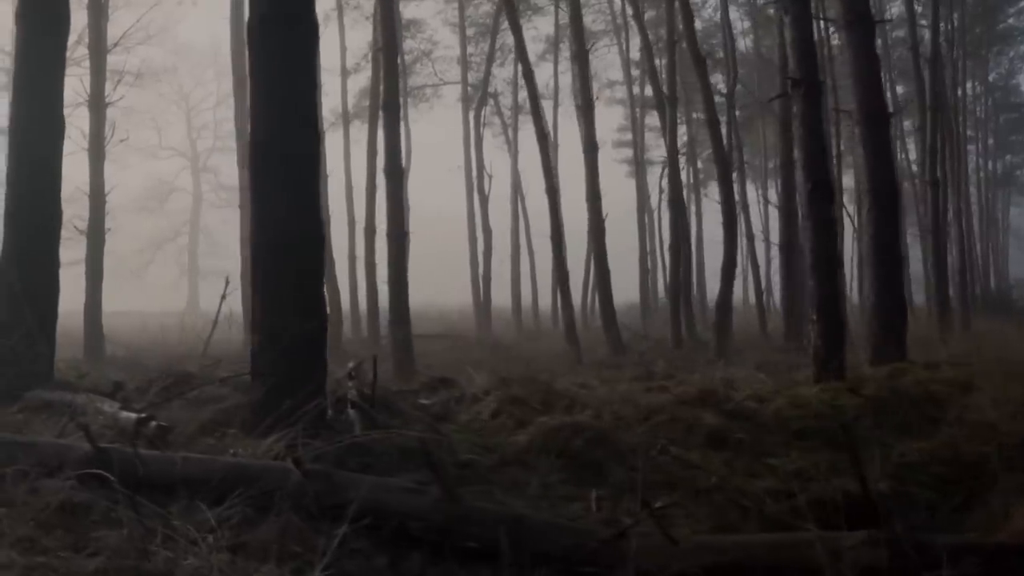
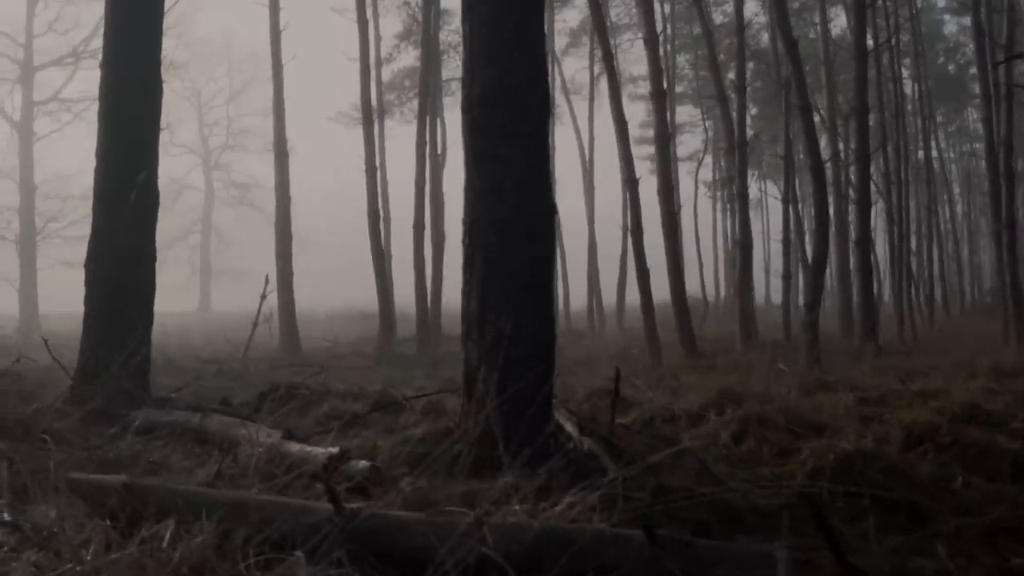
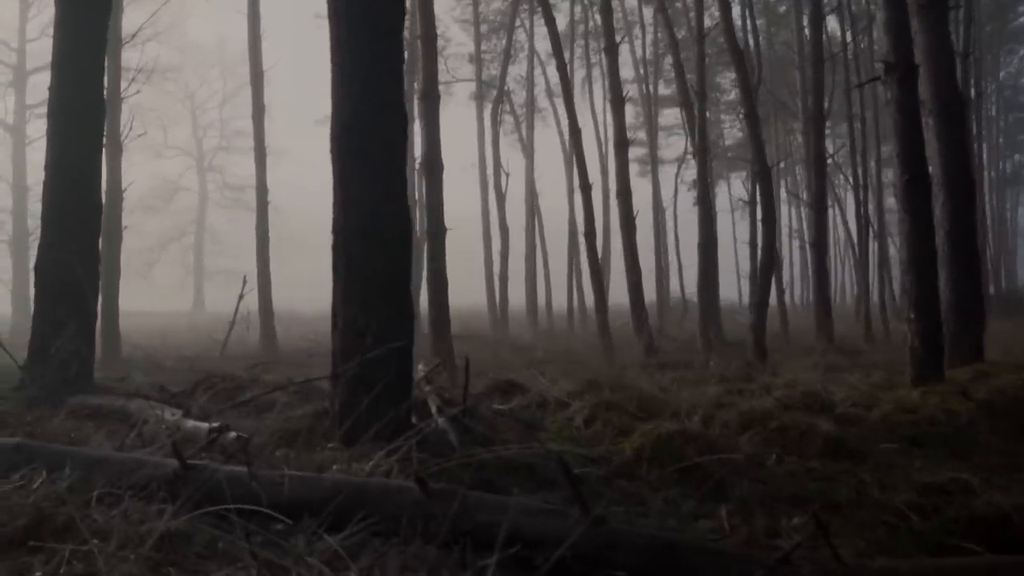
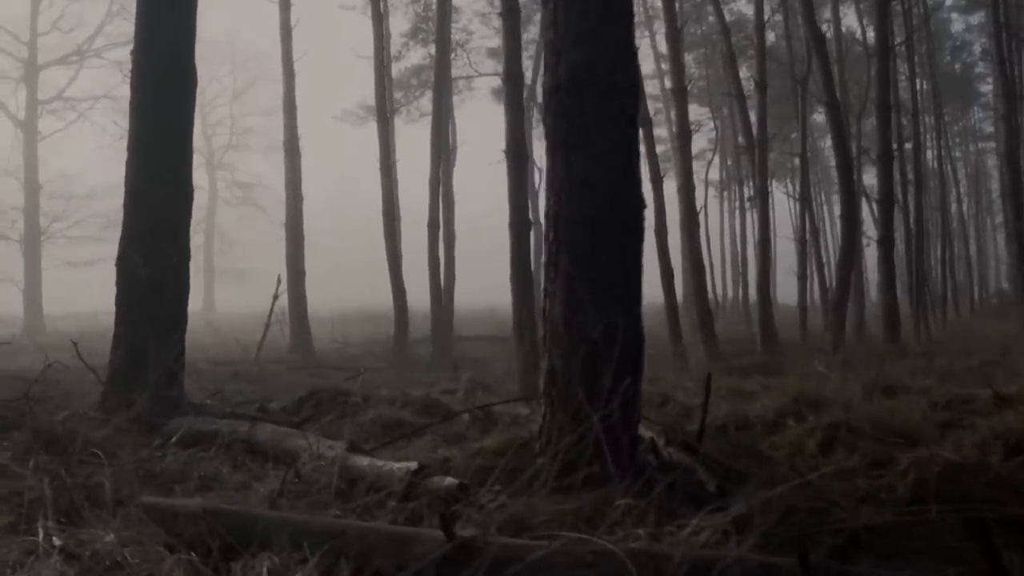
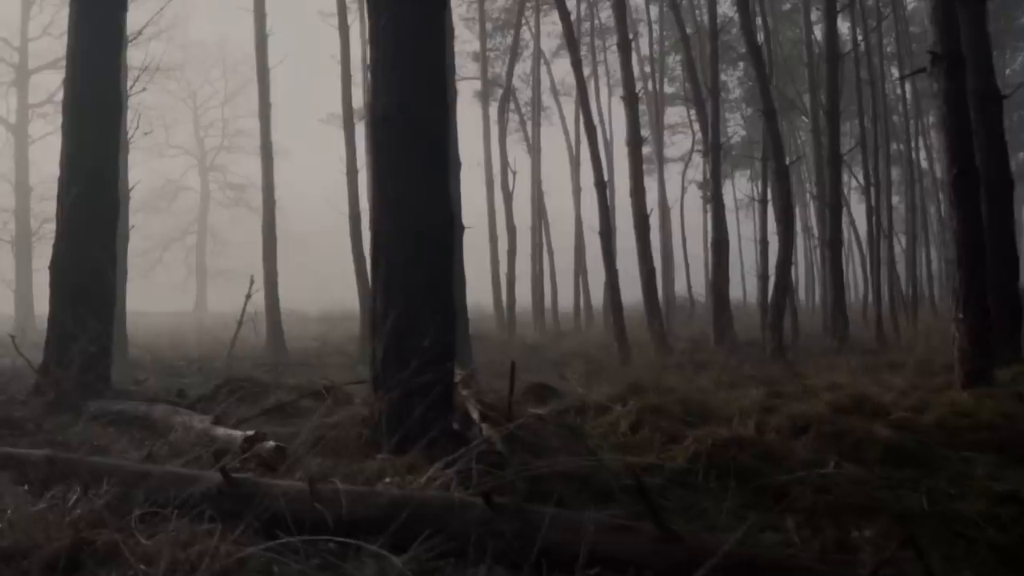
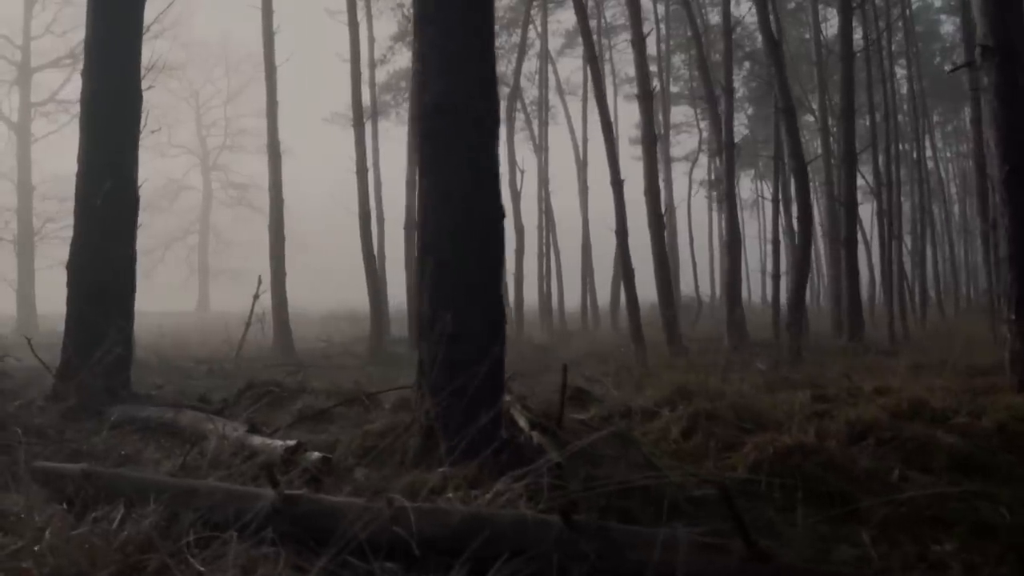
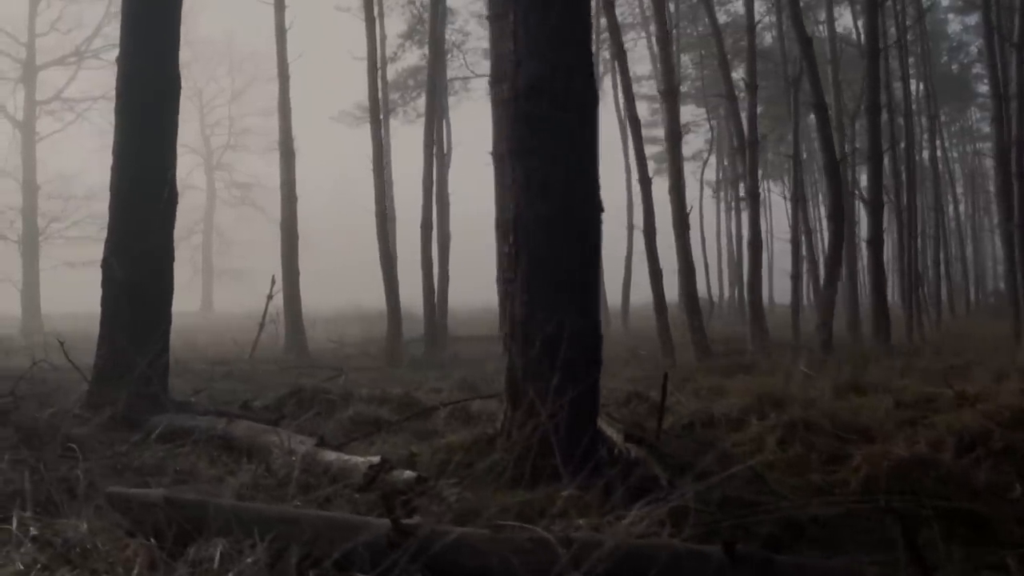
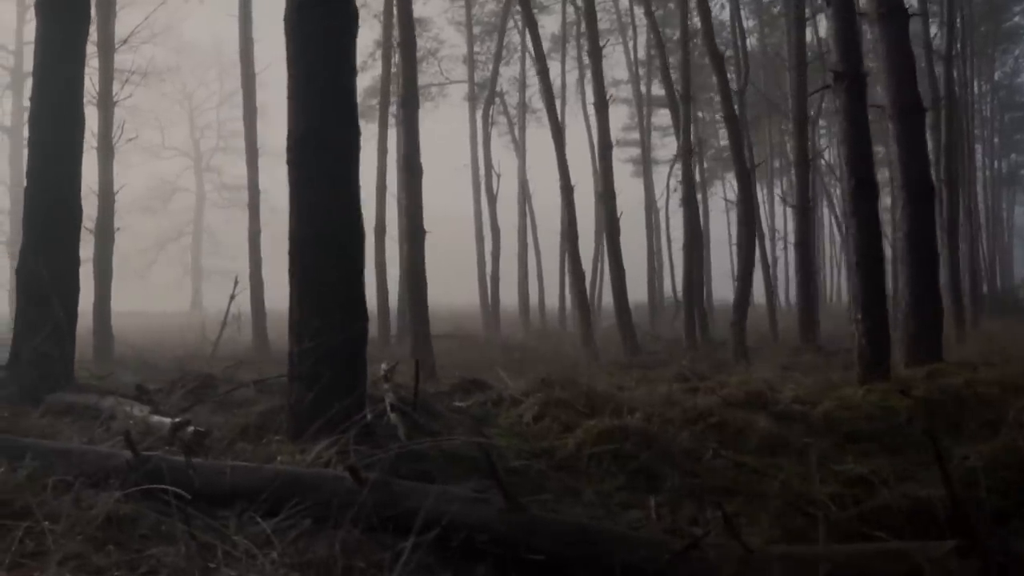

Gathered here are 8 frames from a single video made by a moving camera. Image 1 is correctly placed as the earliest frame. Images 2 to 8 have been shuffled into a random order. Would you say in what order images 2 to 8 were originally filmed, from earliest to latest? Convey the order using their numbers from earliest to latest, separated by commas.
8, 3, 5, 6, 2, 7, 4
